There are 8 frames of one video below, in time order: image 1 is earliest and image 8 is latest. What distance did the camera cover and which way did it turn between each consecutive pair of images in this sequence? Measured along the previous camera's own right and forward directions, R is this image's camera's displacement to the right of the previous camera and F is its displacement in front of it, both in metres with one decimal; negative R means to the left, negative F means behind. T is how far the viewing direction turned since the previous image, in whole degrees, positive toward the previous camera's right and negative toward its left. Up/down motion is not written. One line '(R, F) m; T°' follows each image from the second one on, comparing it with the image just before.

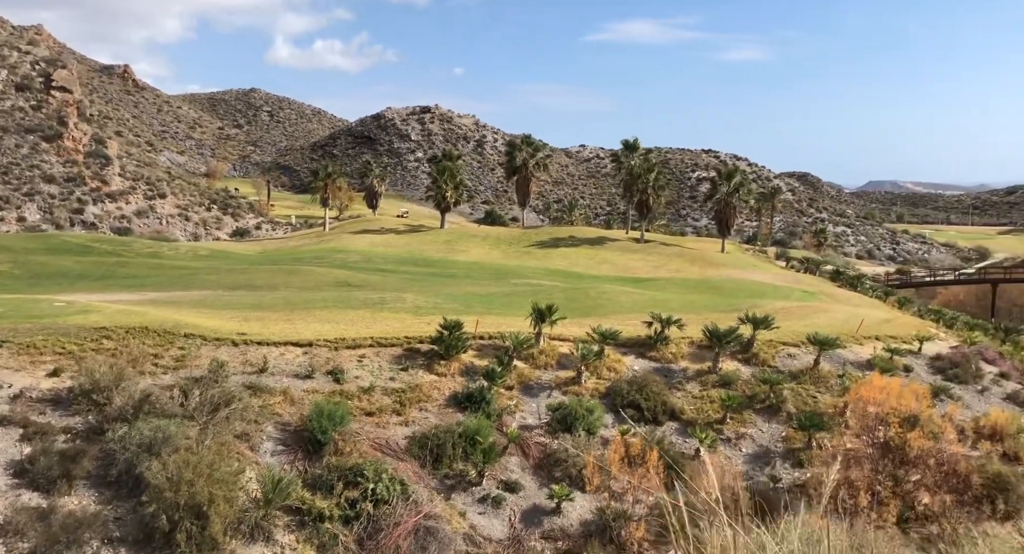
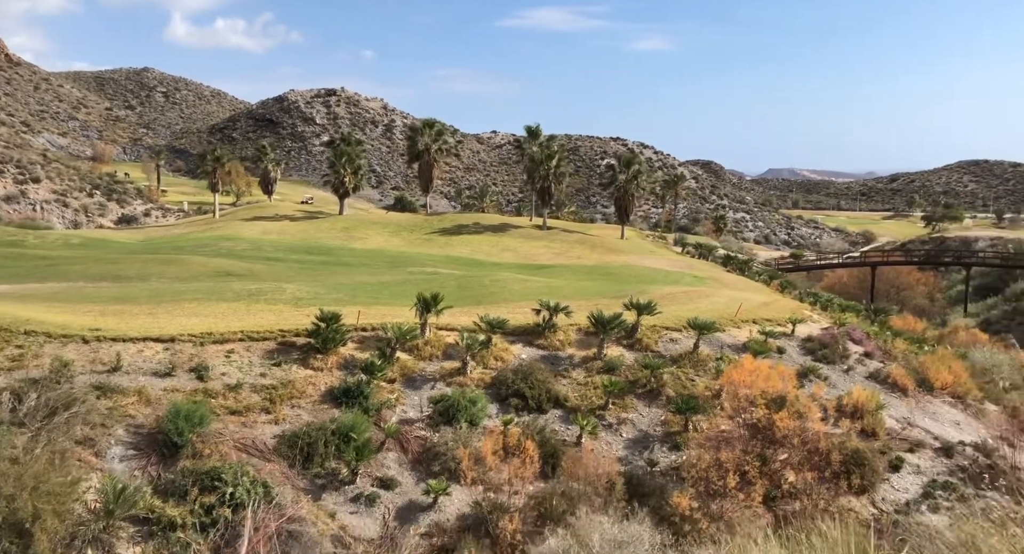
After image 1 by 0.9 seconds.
(+0.7, +0.3) m; +7°
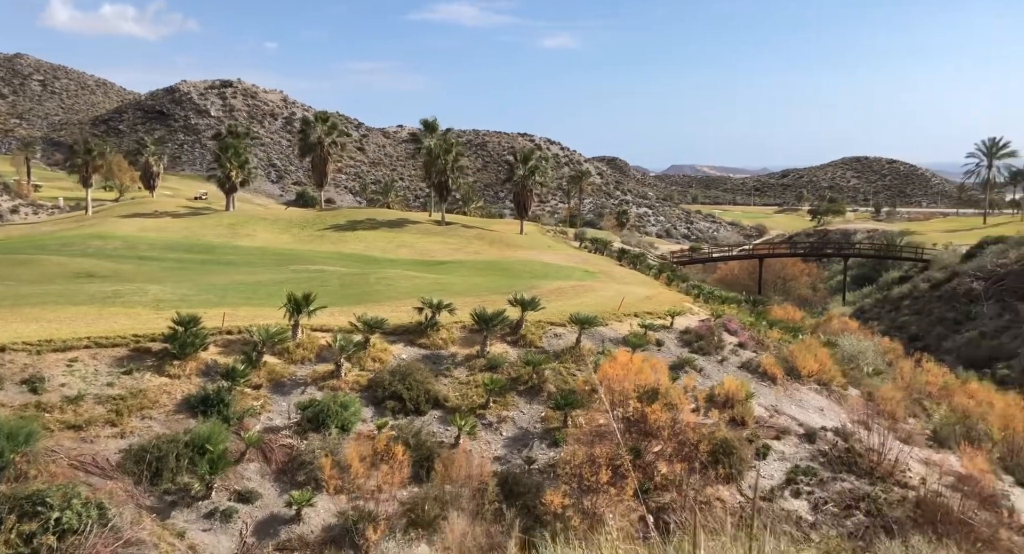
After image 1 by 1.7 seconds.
(+0.7, +0.3) m; +7°
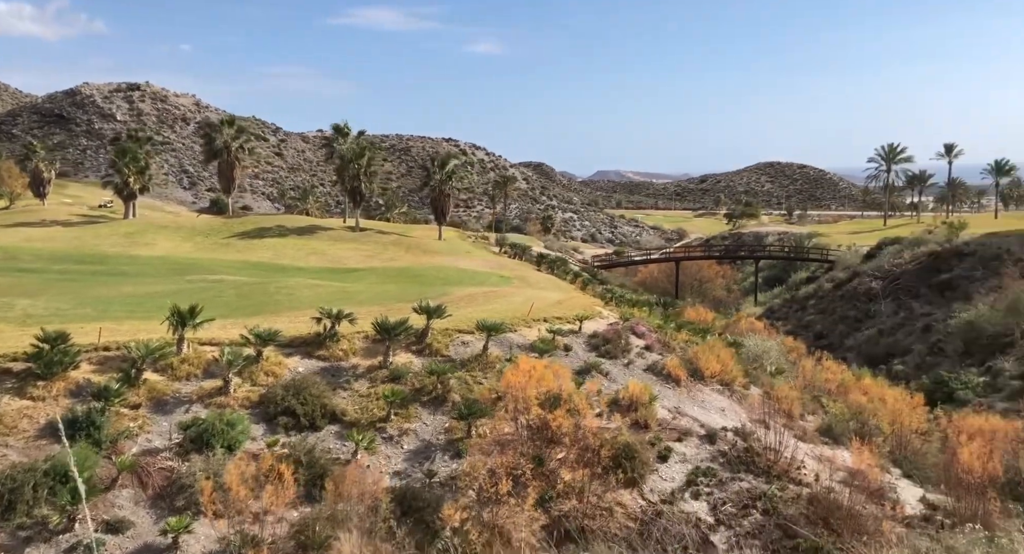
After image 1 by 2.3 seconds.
(+0.6, +0.3) m; +6°
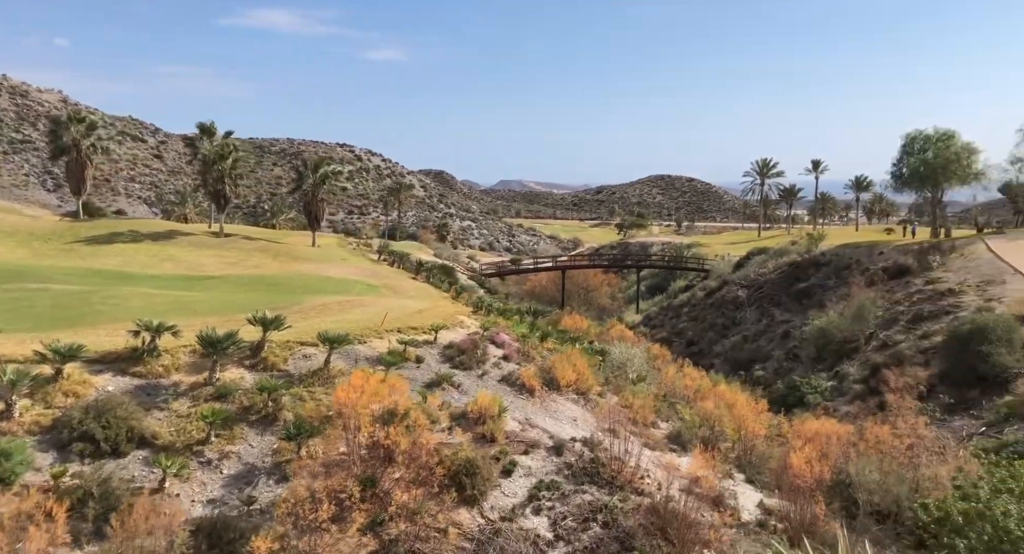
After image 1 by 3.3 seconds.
(+1.3, +0.6) m; +8°
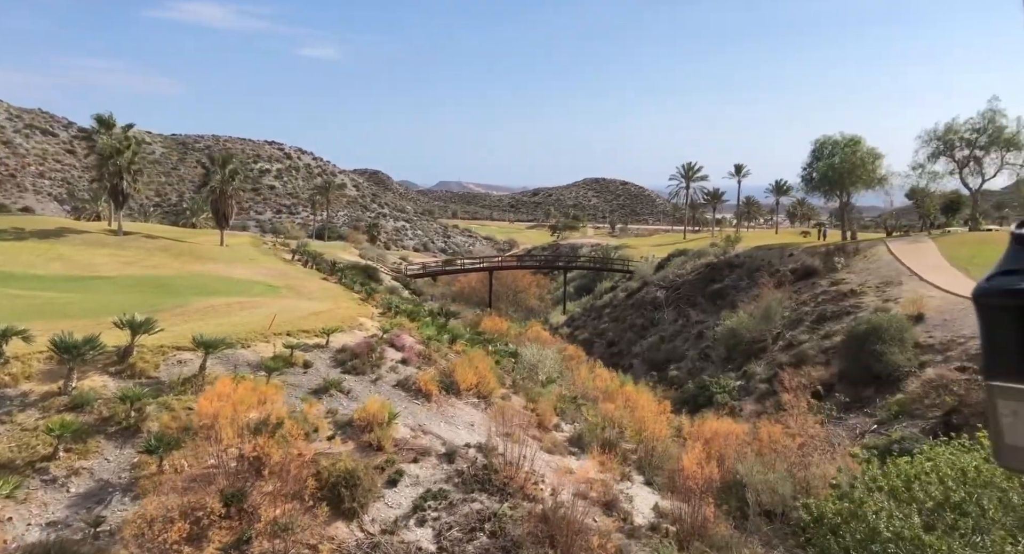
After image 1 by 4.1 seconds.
(+1.0, +0.5) m; +5°
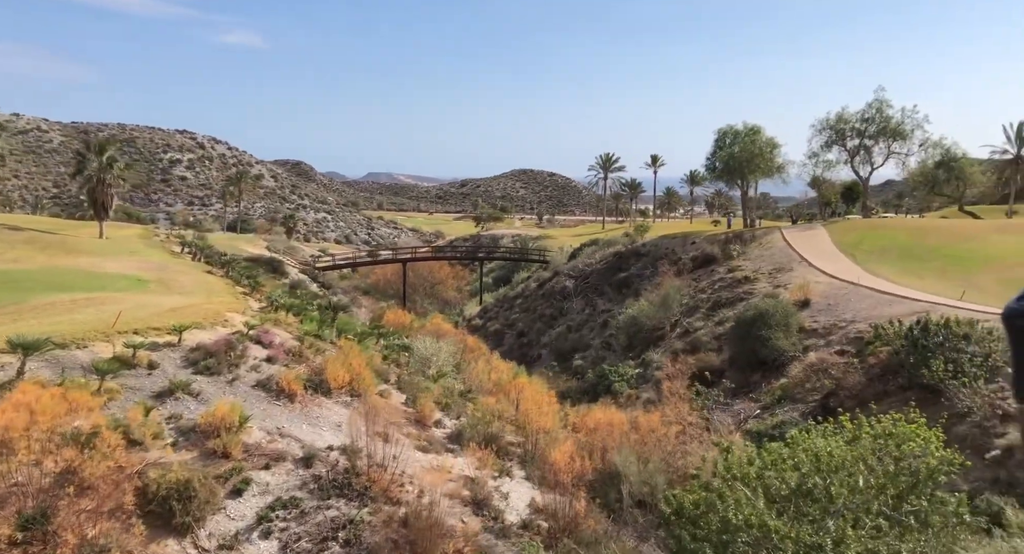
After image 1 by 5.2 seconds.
(+1.4, +0.8) m; +6°
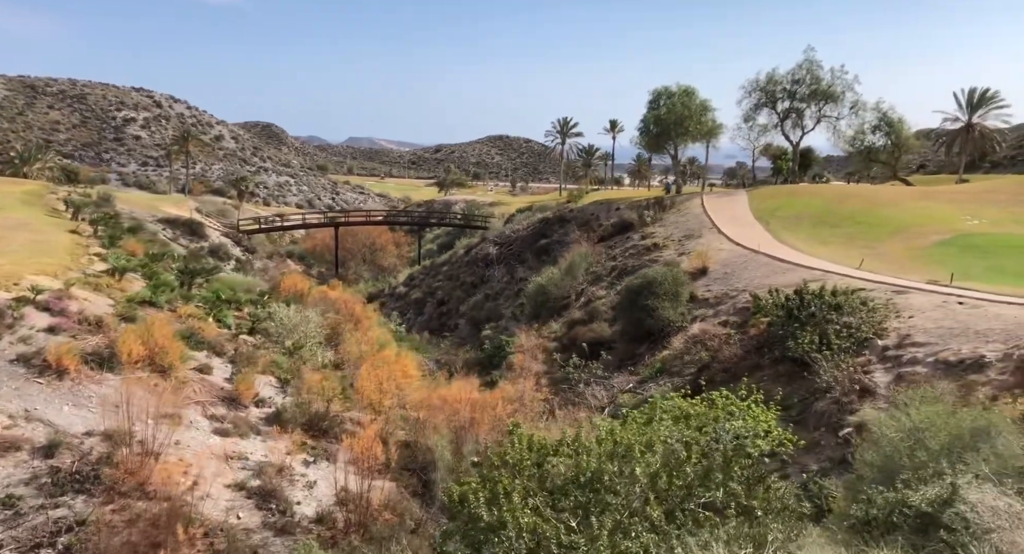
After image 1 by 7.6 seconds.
(+3.4, +2.2) m; +2°
